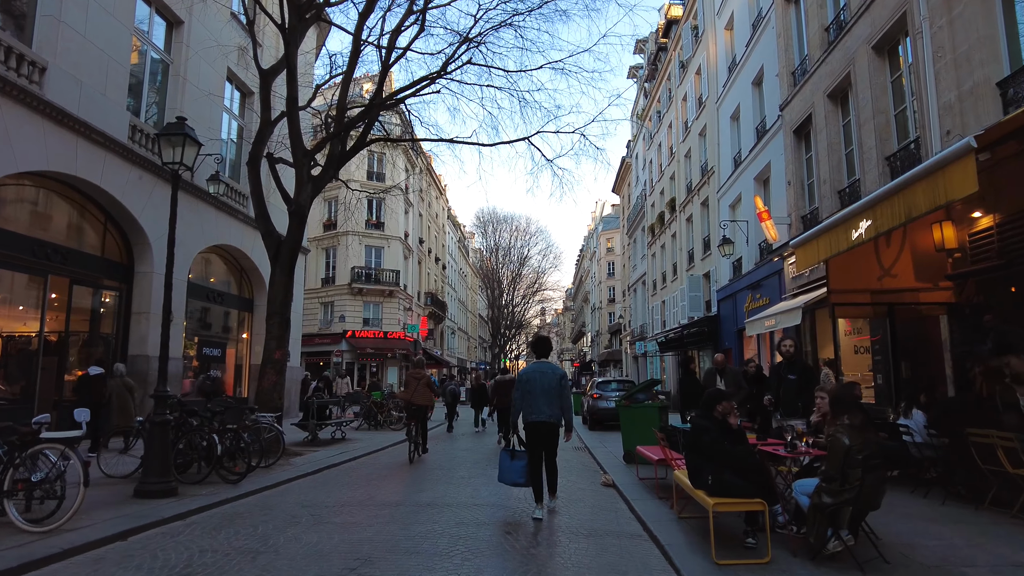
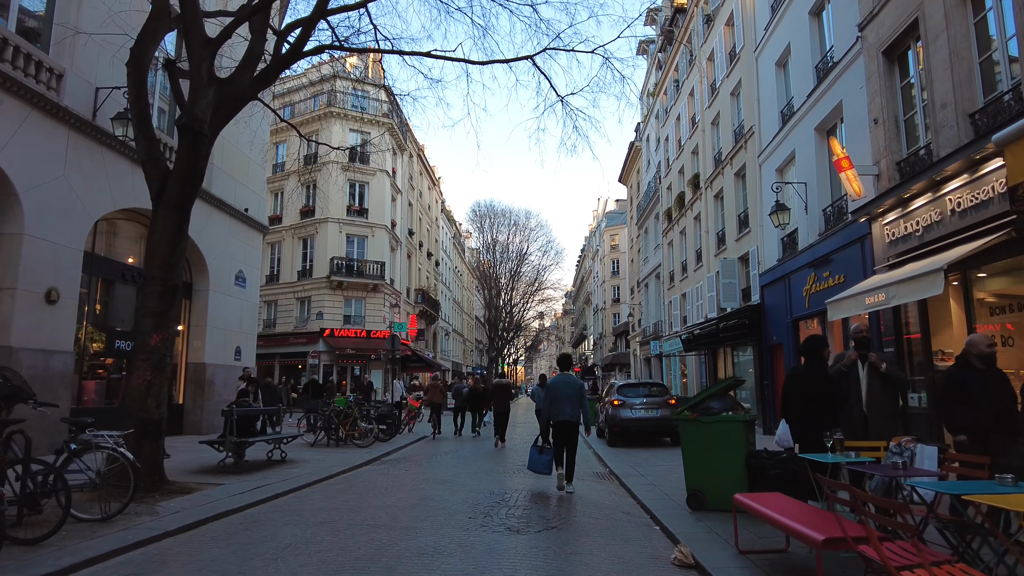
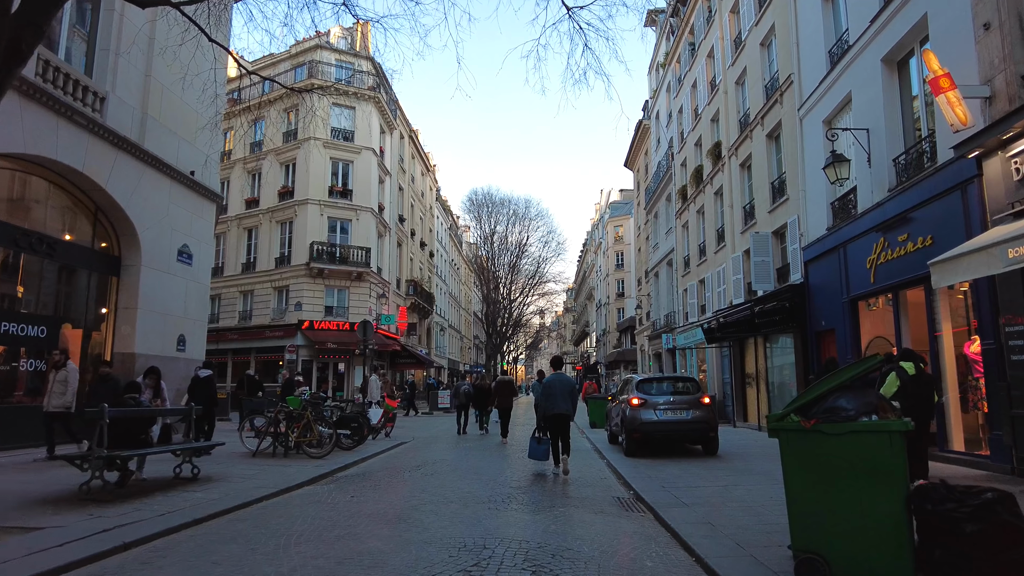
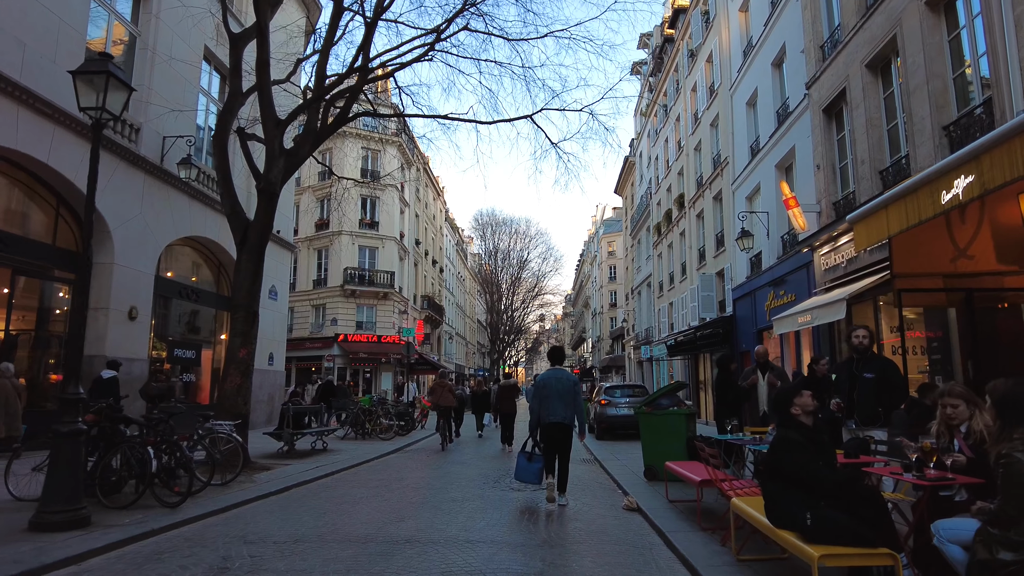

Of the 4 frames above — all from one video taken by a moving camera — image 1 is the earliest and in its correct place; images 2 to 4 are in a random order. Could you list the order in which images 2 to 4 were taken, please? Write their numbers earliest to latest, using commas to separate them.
4, 2, 3
